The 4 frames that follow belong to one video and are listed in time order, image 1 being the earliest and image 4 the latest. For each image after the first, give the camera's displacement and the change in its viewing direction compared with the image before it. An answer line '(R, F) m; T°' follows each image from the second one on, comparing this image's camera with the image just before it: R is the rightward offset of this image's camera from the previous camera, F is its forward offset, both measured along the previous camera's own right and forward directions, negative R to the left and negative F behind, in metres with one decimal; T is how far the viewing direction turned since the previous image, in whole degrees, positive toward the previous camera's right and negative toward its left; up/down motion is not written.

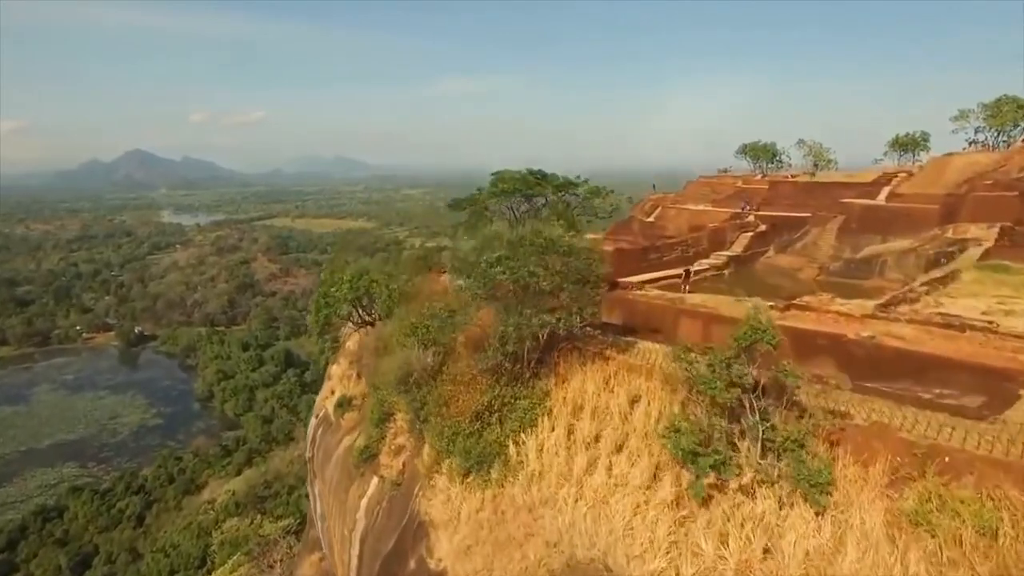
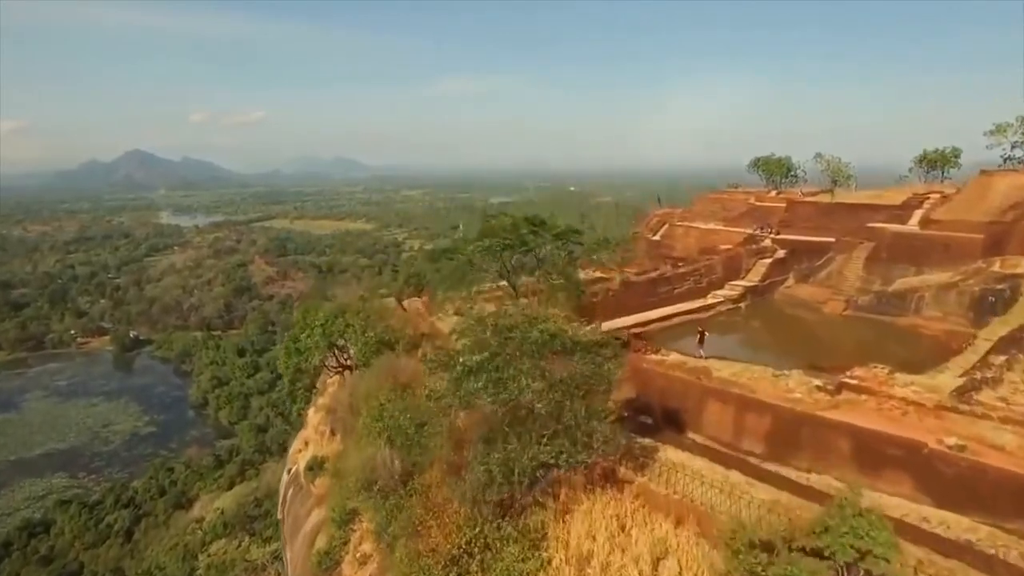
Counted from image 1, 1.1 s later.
(0.0, +0.7) m; 0°
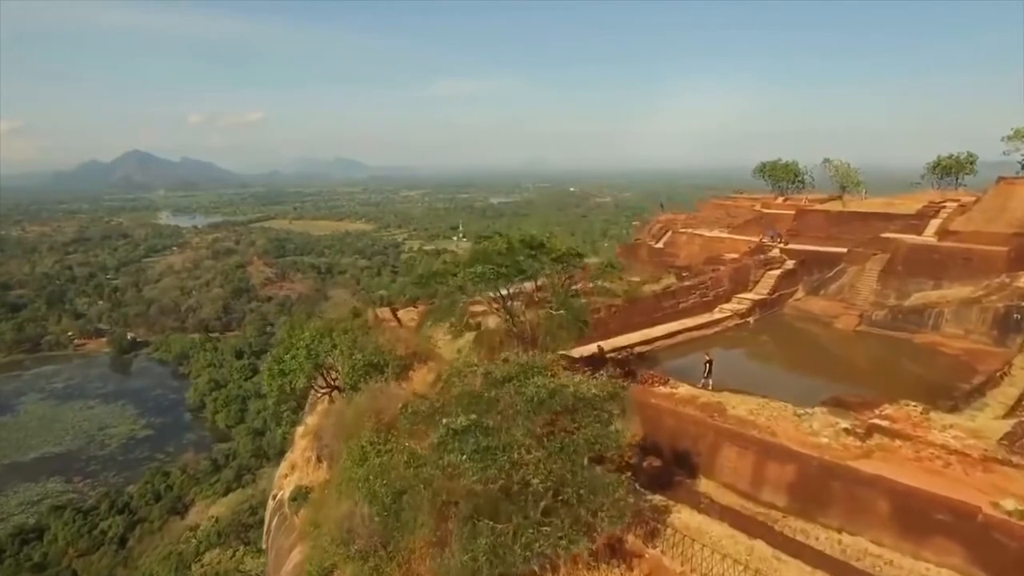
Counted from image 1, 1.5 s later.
(0.0, +0.3) m; 0°
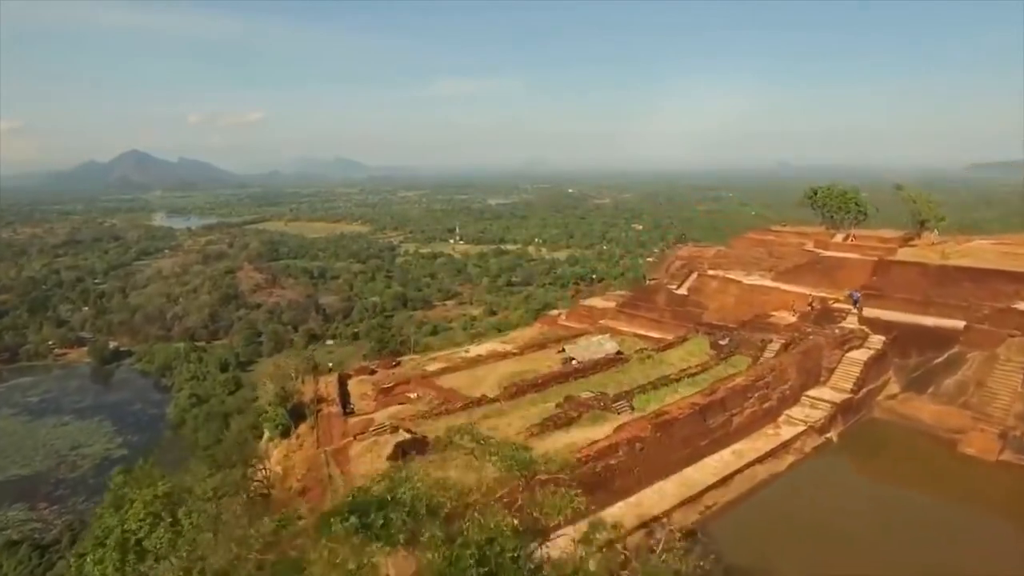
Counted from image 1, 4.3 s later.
(+0.2, +2.1) m; 0°
